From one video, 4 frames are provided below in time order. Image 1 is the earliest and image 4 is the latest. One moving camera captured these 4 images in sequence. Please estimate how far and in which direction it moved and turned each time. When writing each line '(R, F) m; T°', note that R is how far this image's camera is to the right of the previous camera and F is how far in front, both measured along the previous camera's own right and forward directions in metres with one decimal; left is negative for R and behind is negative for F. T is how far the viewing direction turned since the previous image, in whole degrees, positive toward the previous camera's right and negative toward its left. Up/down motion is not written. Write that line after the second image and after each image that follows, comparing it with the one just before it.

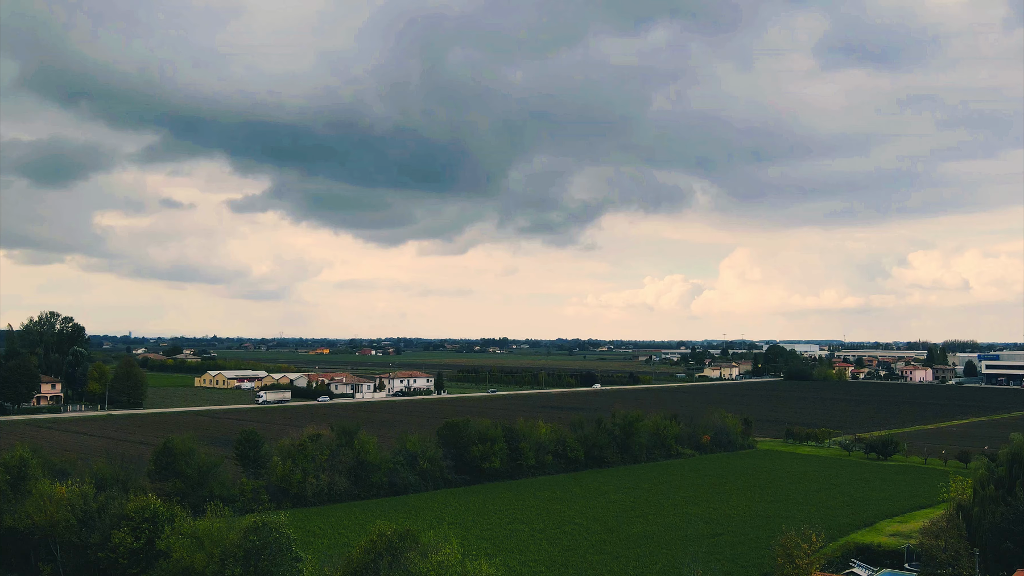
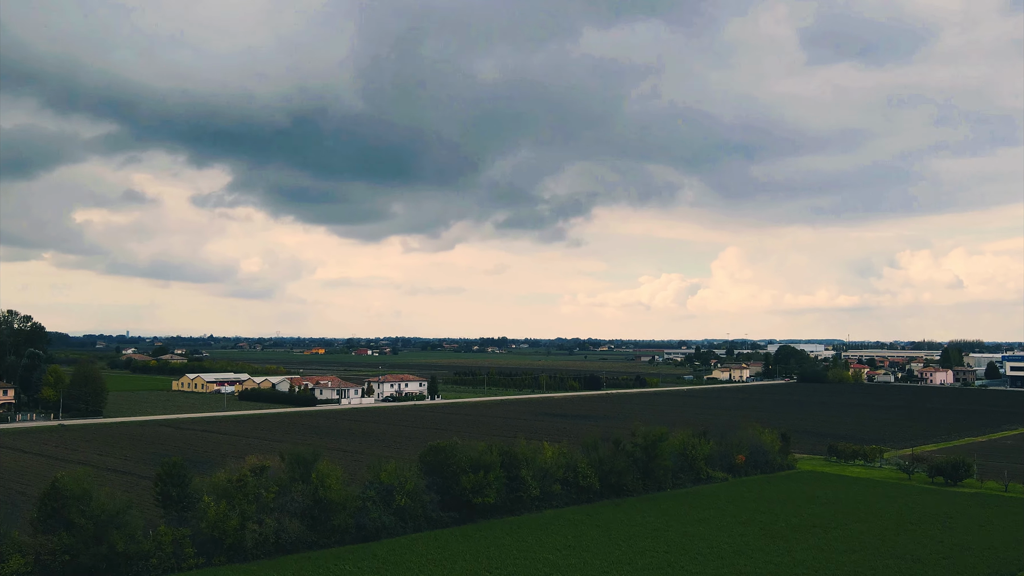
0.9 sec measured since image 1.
(0.0, +5.8) m; 0°
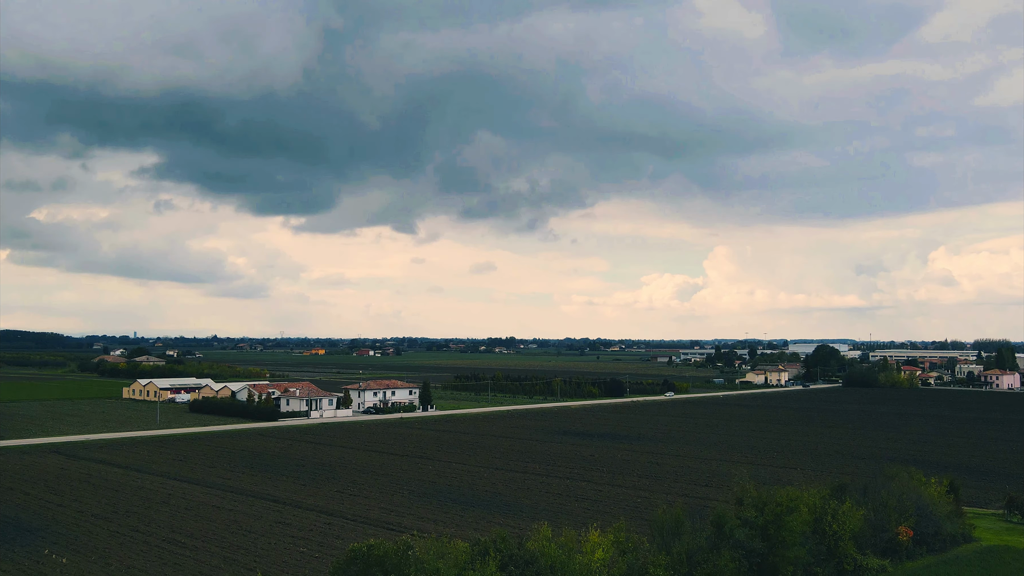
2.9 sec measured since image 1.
(-0.1, +12.8) m; -1°
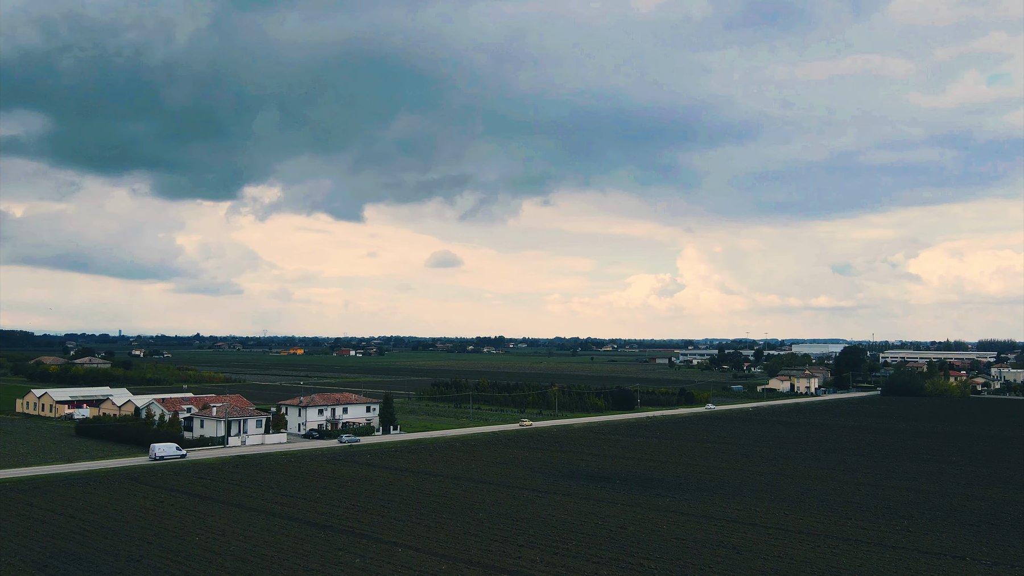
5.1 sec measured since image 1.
(+0.1, +13.8) m; +1°
